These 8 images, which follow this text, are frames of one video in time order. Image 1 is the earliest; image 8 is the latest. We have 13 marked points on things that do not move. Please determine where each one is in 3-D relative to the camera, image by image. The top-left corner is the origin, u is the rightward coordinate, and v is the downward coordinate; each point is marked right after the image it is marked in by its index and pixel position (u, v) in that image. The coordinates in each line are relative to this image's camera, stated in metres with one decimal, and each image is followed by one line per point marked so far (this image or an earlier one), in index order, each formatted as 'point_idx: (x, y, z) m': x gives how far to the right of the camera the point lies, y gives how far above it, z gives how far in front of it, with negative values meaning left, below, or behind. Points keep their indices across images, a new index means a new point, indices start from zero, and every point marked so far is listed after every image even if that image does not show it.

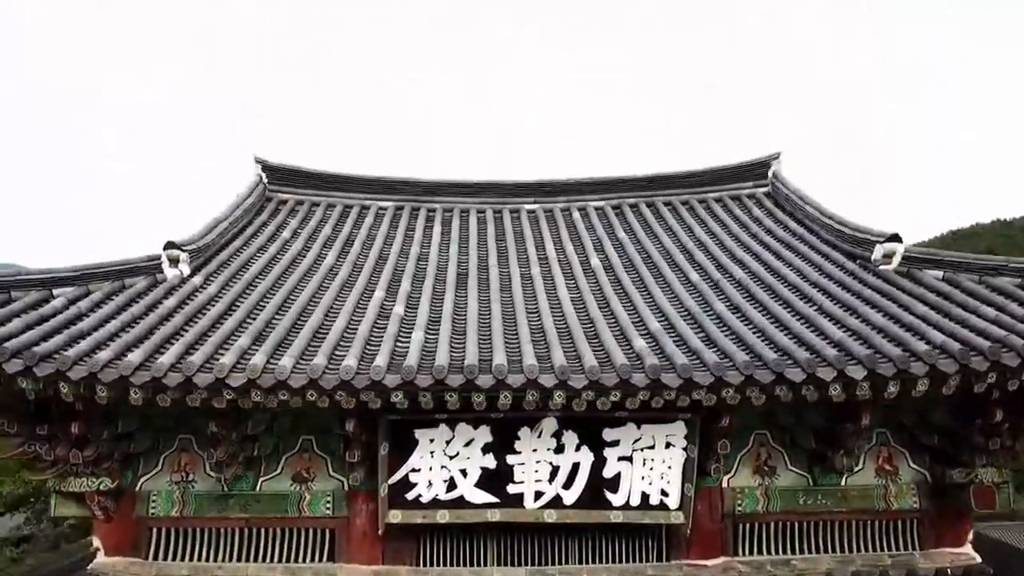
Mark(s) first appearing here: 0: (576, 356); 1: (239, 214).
0: (+0.3, -0.3, +3.4) m
1: (-1.7, +0.4, +5.2) m
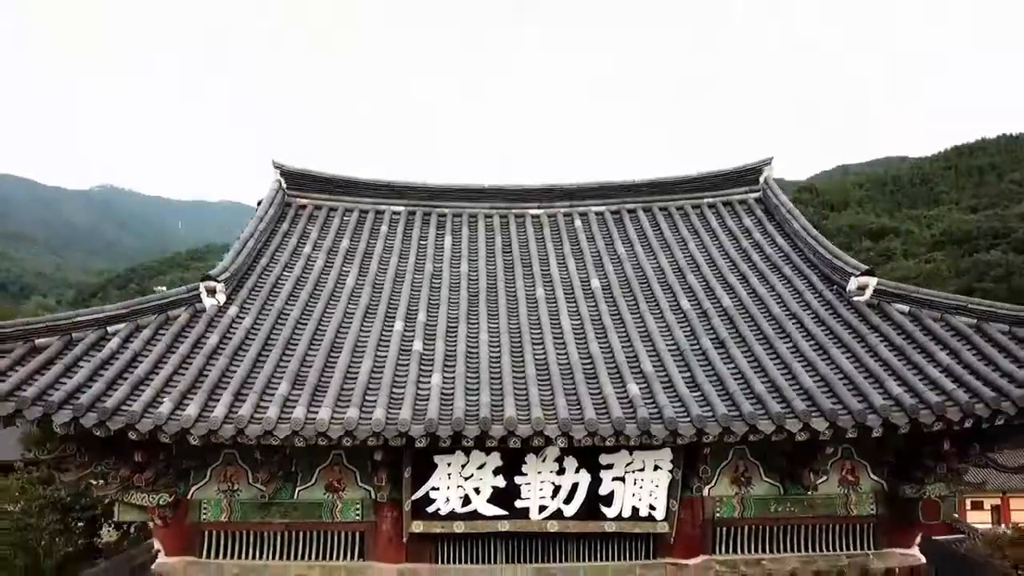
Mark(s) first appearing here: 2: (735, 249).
0: (+0.3, -0.6, +3.9) m
1: (-1.7, +0.4, +5.6) m
2: (+1.5, +0.2, +5.7) m
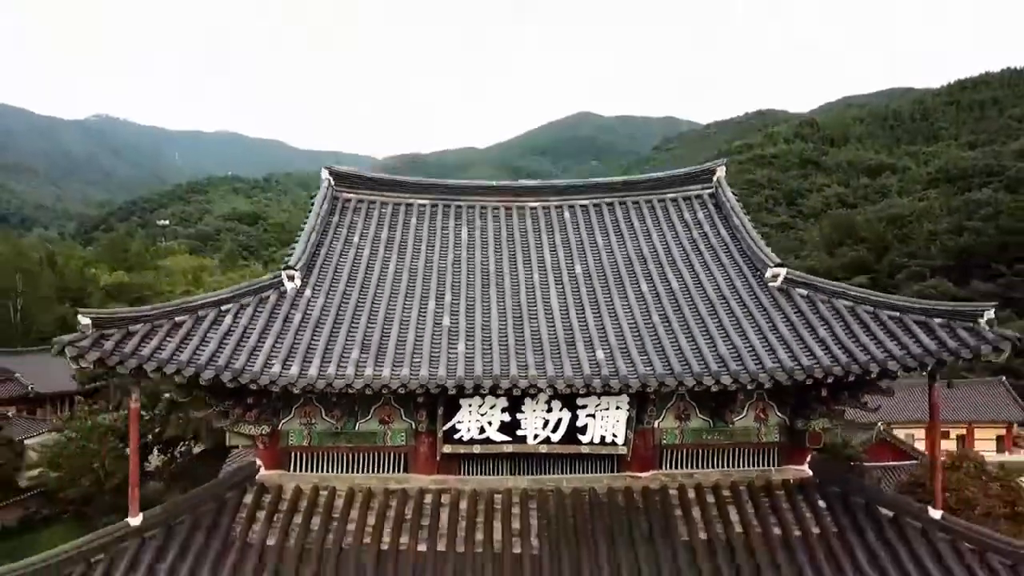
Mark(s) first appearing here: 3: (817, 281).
0: (+0.3, -0.5, +5.5) m
1: (-1.7, +0.6, +7.1) m
2: (+1.6, +0.4, +7.3) m
3: (+2.3, 0.0, +6.2) m
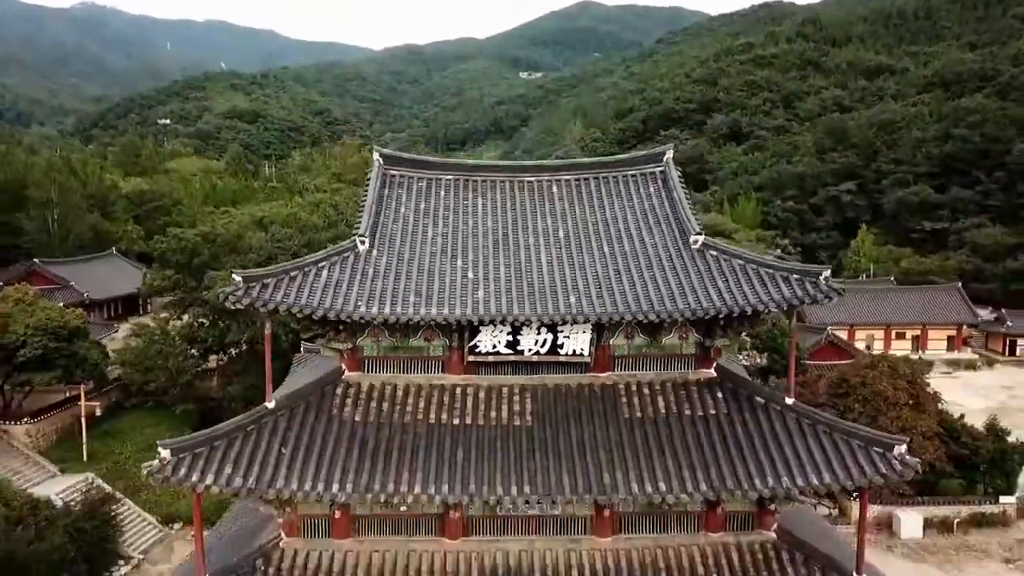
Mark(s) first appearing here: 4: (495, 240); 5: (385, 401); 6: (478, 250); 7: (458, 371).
0: (+0.3, -0.2, +8.4) m
1: (-1.6, +1.1, +9.8) m
2: (+1.6, +1.0, +10.0) m
3: (+2.3, +0.5, +9.0) m
4: (-0.2, +0.6, +9.5) m
5: (-1.4, -1.3, +9.0) m
6: (-0.4, +0.5, +9.3) m
7: (-0.6, -0.9, +9.1) m
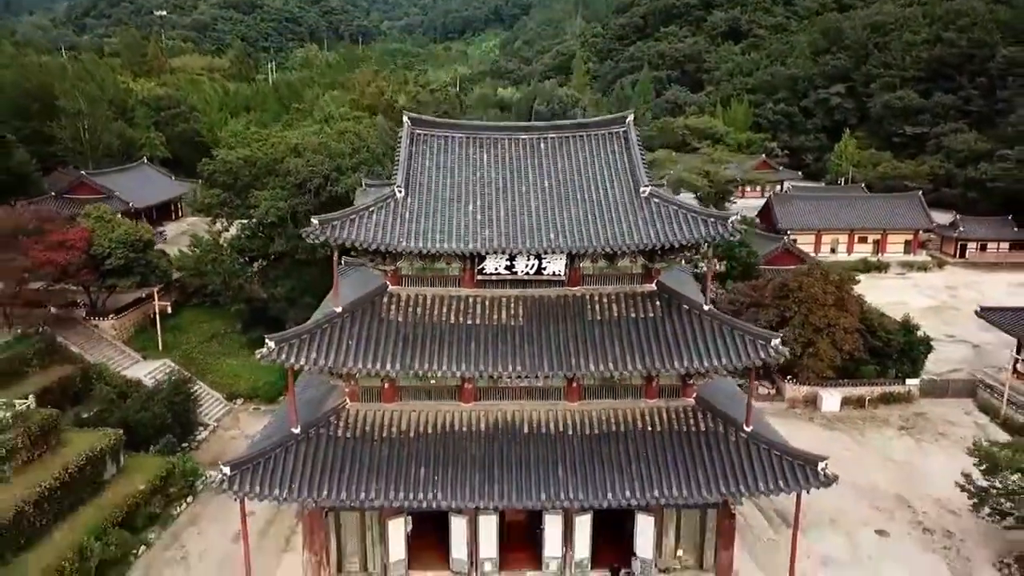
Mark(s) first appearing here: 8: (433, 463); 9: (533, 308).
0: (+0.3, +0.7, +11.7) m
1: (-1.7, +2.2, +13.0) m
2: (+1.5, +2.1, +13.2) m
3: (+2.3, +1.4, +12.2) m
4: (-0.3, +1.6, +12.8) m
5: (-1.4, -0.3, +12.5) m
6: (-0.4, +1.4, +12.6) m
7: (-0.6, 0.0, +12.6) m
8: (-1.1, -2.6, +12.0) m
9: (+0.3, -0.3, +12.5) m
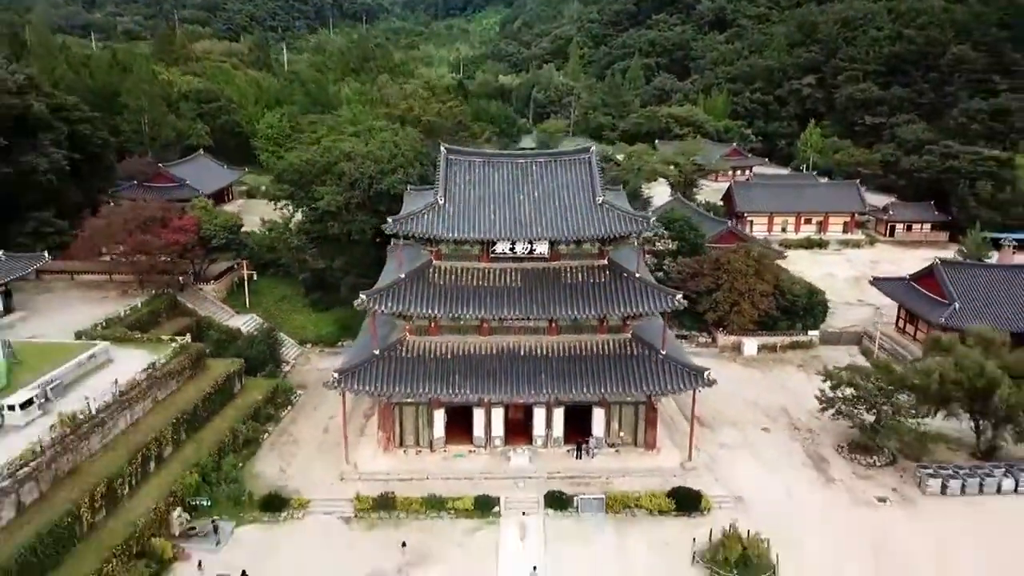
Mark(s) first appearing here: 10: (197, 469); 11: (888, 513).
0: (+0.3, +1.3, +18.4) m
1: (-1.6, +2.8, +19.7) m
2: (+1.6, +2.7, +19.9) m
3: (+2.3, +2.0, +18.9) m
4: (-0.2, +2.2, +19.4) m
5: (-1.4, +0.3, +19.2) m
6: (-0.4, +2.1, +19.3) m
7: (-0.6, +0.6, +19.3) m
8: (-1.1, -2.0, +18.8) m
9: (+0.3, +0.3, +19.2) m
10: (-6.9, -4.0, +17.7) m
11: (+8.4, -4.9, +18.0) m
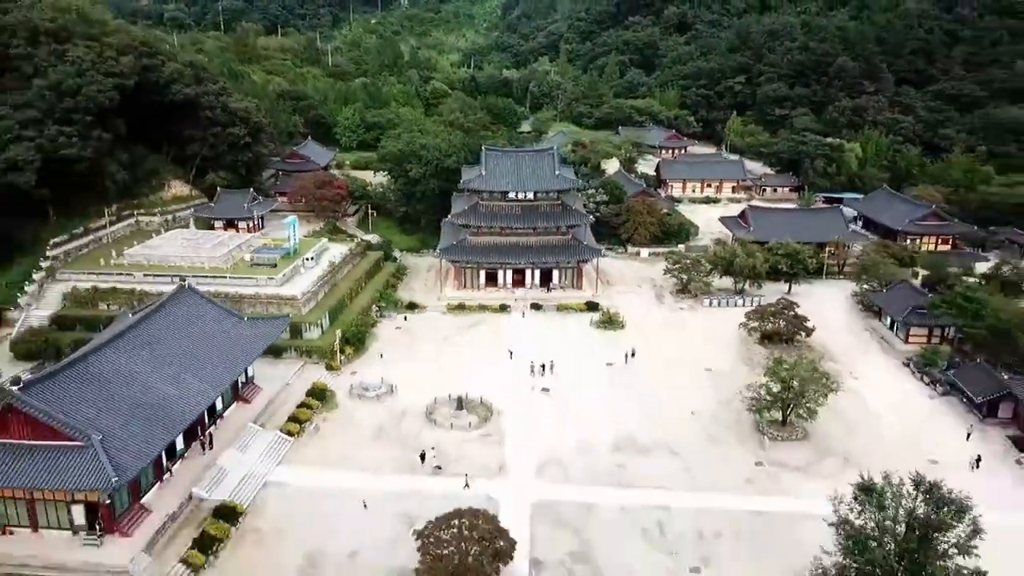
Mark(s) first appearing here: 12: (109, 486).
0: (+0.5, +5.1, +40.6) m
1: (-1.4, +6.6, +41.8) m
2: (+1.8, +6.5, +42.0) m
3: (+2.5, +5.8, +41.1) m
4: (0.0, +6.0, +41.6) m
5: (-1.2, +4.1, +41.4) m
6: (-0.2, +5.9, +41.5) m
7: (-0.4, +4.5, +41.5) m
8: (-0.9, +1.8, +41.2) m
9: (+0.6, +4.1, +41.5) m
10: (-6.7, -0.2, +40.0) m
11: (+8.6, -1.2, +40.4) m
12: (-9.8, -4.8, +19.7) m
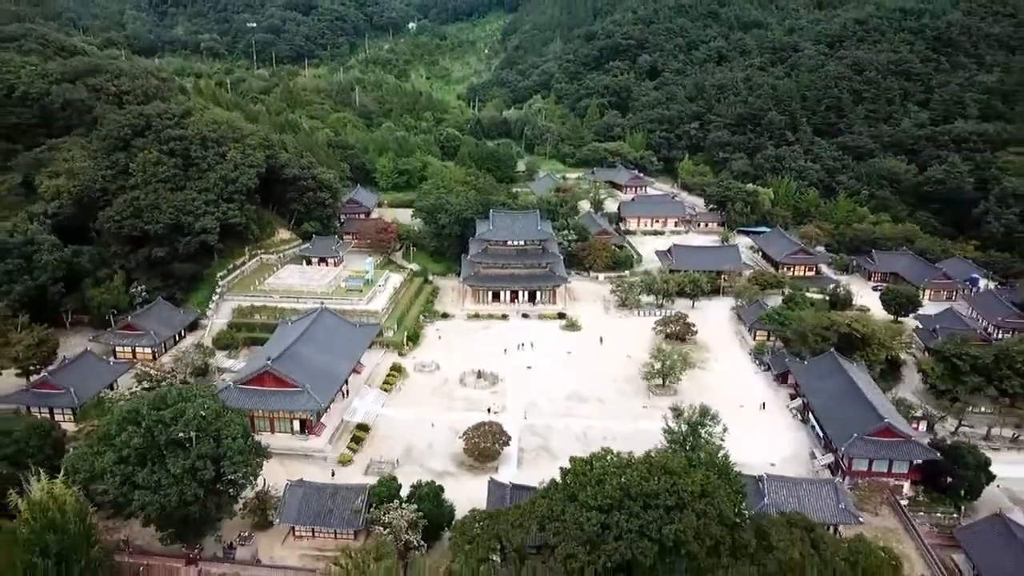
0: (+0.4, +3.9, +62.2) m
1: (-1.6, +5.5, +63.4) m
2: (+1.6, +5.3, +63.6) m
3: (+2.4, +4.6, +62.7) m
4: (-0.2, +4.8, +63.1) m
5: (-1.4, +3.0, +63.0) m
6: (-0.4, +4.7, +63.0) m
7: (-0.6, +3.3, +63.1) m
8: (-1.1, +0.6, +62.7) m
9: (+0.4, +2.9, +63.0) m
10: (-6.9, -1.4, +61.6) m
11: (+8.4, -2.4, +62.0) m
12: (-10.0, -6.2, +41.3) m
